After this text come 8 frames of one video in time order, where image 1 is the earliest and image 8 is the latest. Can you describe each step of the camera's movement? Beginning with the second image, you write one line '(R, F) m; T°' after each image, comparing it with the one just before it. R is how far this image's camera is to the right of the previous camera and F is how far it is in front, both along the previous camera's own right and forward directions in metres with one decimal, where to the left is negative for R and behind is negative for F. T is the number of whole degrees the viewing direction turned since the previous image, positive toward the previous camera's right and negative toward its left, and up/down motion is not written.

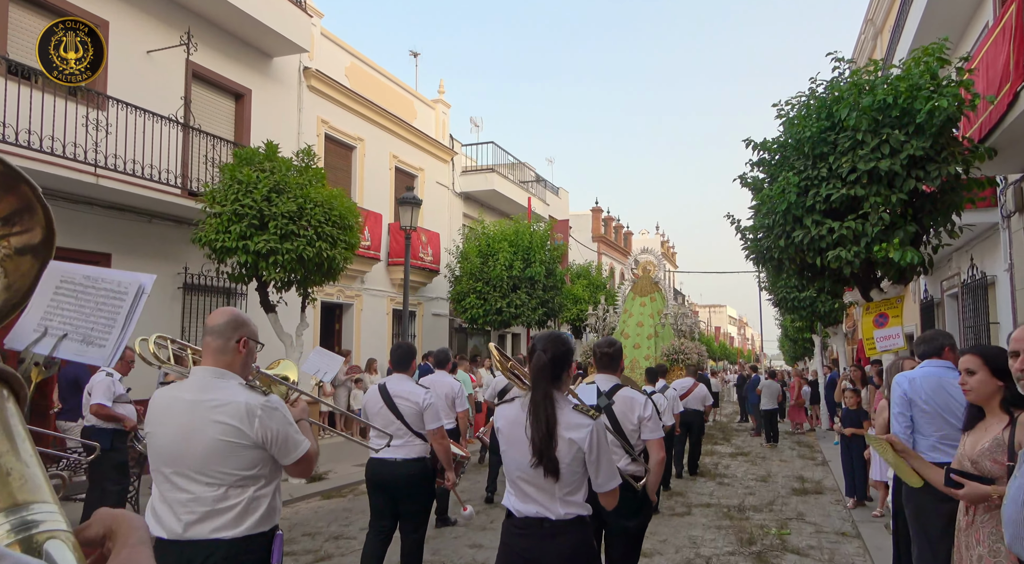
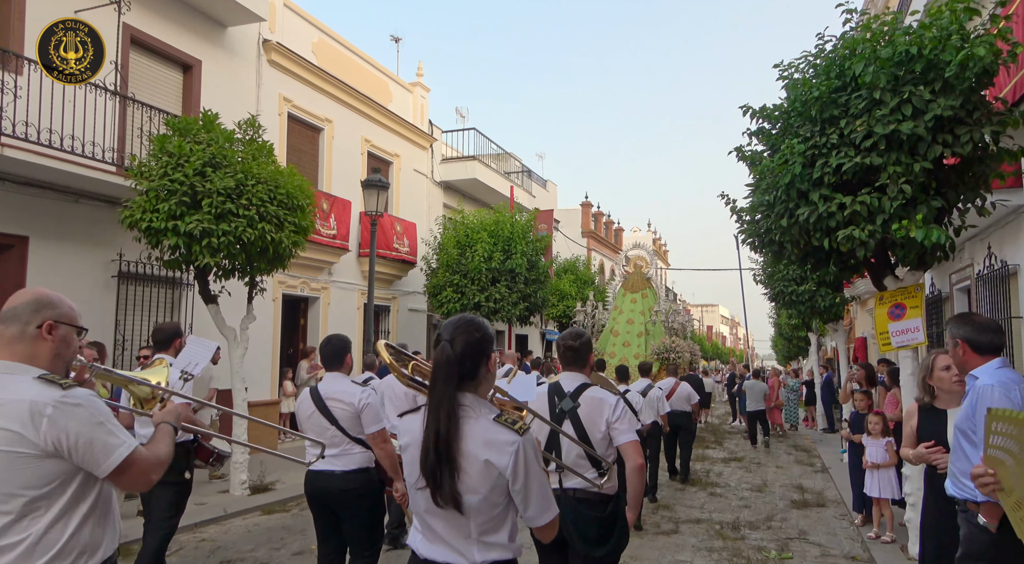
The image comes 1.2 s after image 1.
(+0.3, +1.0) m; +1°
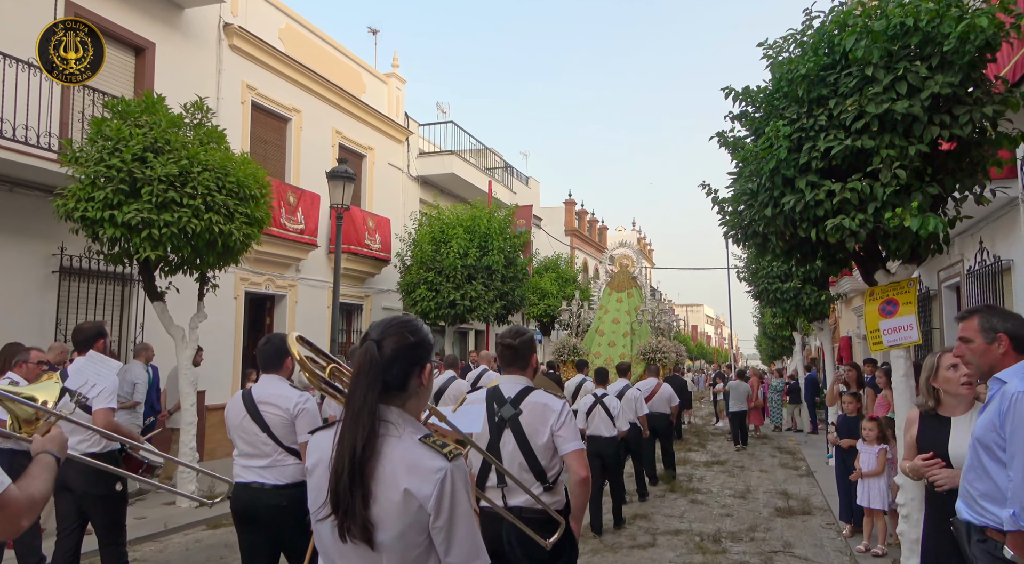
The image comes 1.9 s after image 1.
(+0.2, +0.5) m; +1°
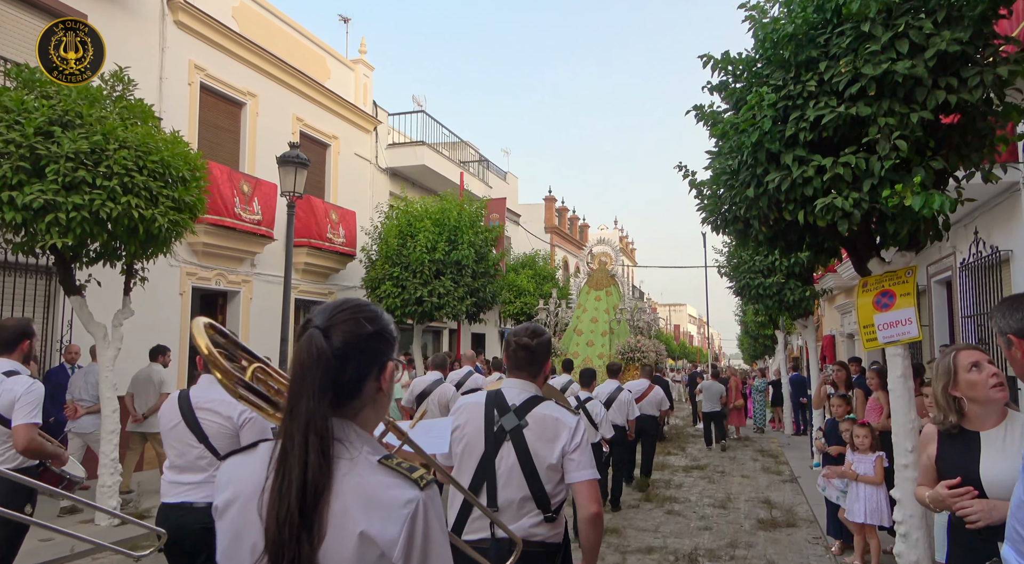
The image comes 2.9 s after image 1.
(+0.3, +0.7) m; +1°
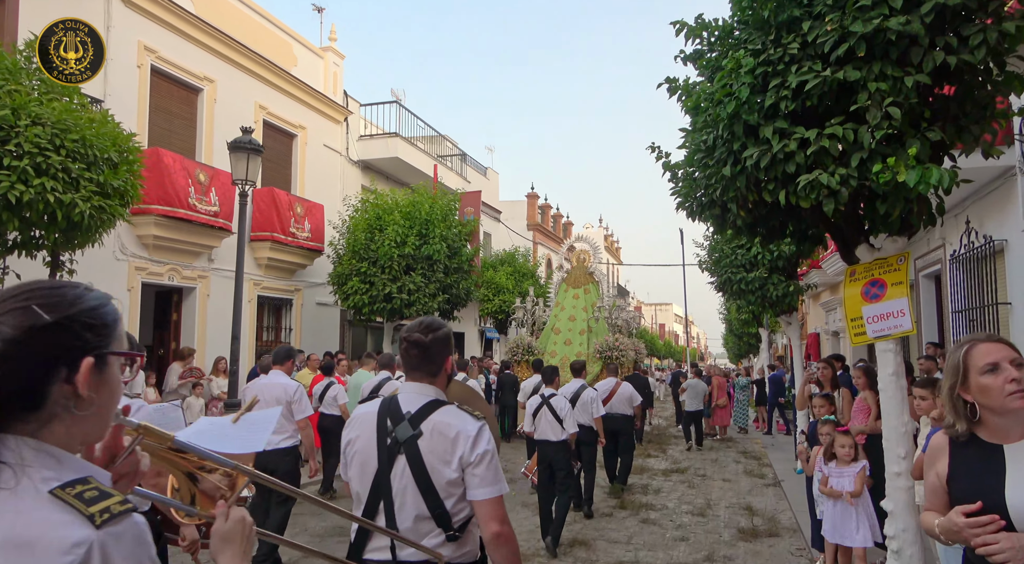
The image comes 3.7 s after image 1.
(+0.3, +0.6) m; +1°
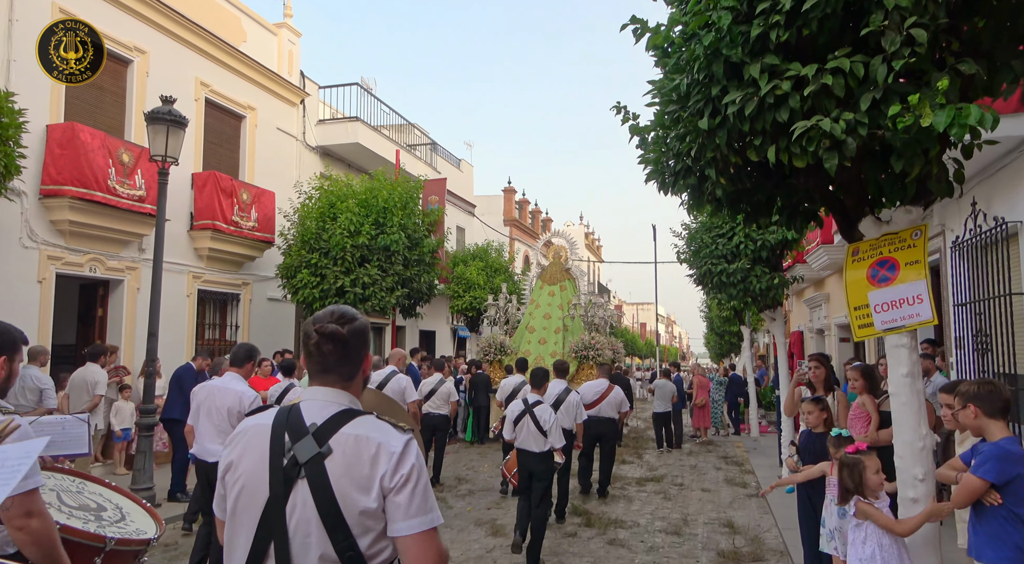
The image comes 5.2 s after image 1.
(+0.4, +1.0) m; +1°
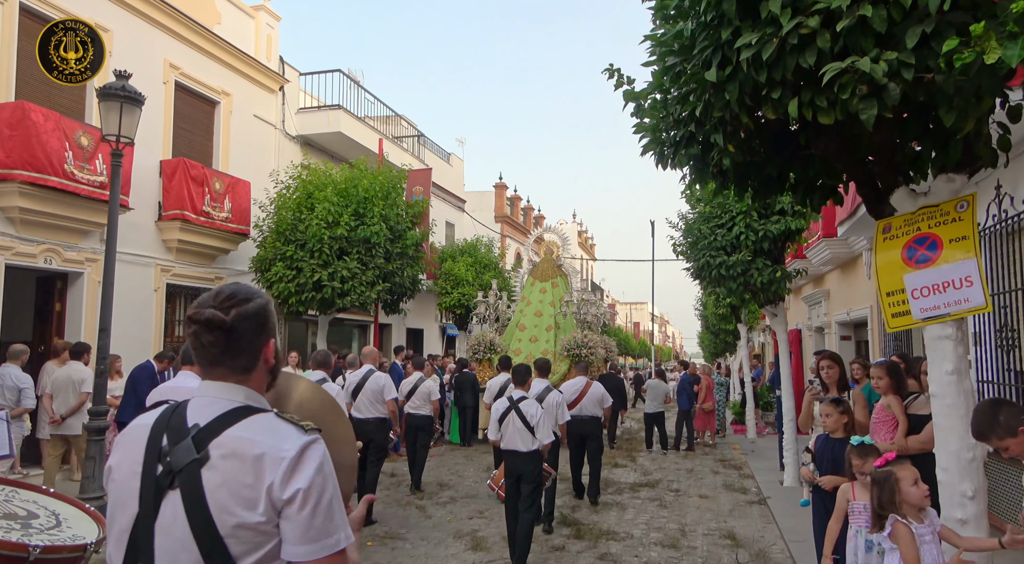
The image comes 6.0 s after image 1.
(+0.1, +0.6) m; +1°
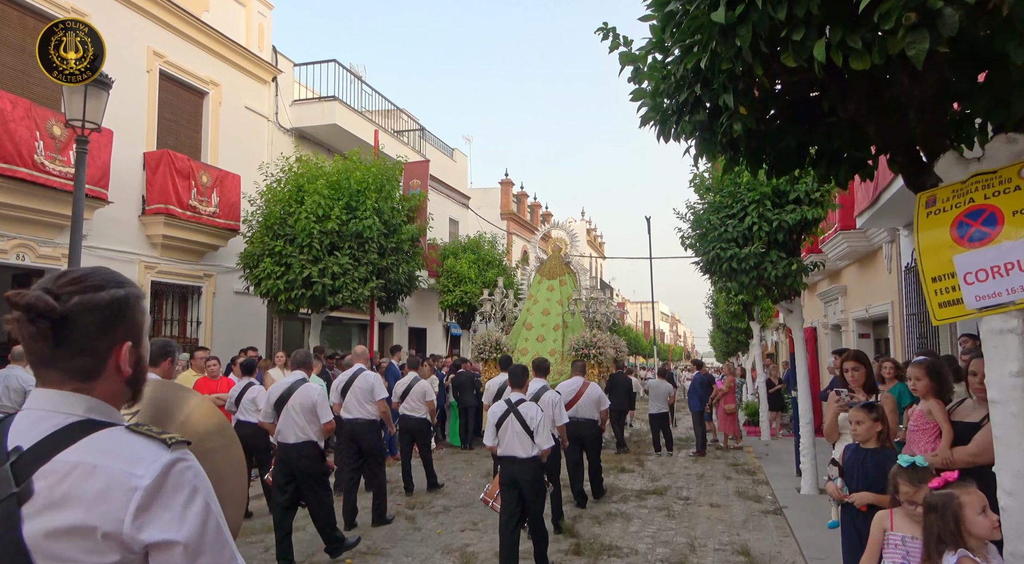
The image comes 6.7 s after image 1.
(+0.2, +0.6) m; -1°
